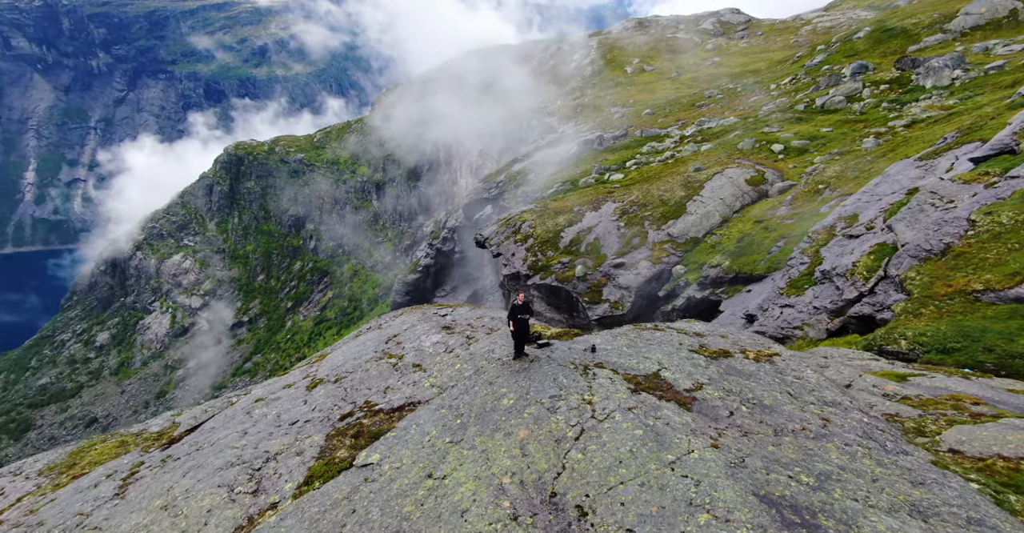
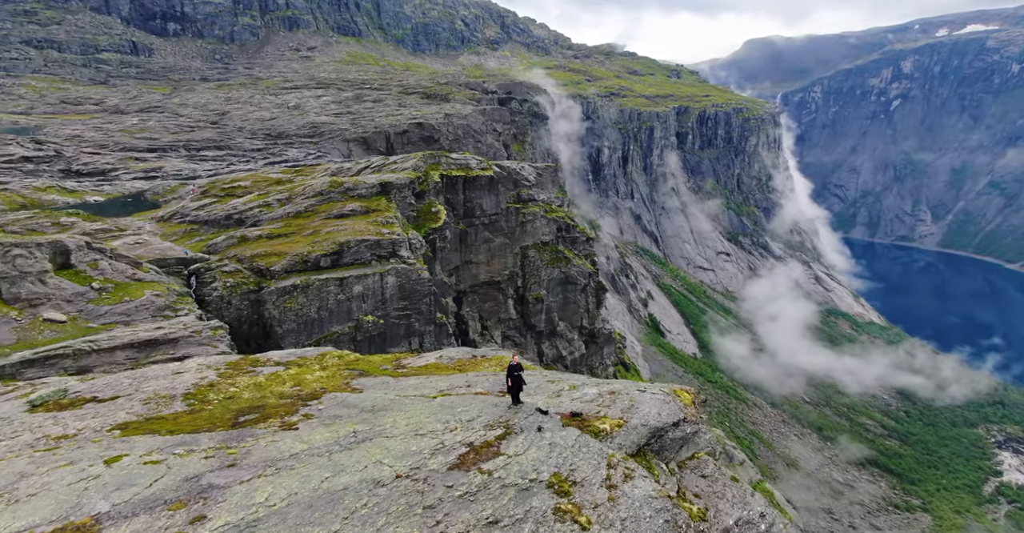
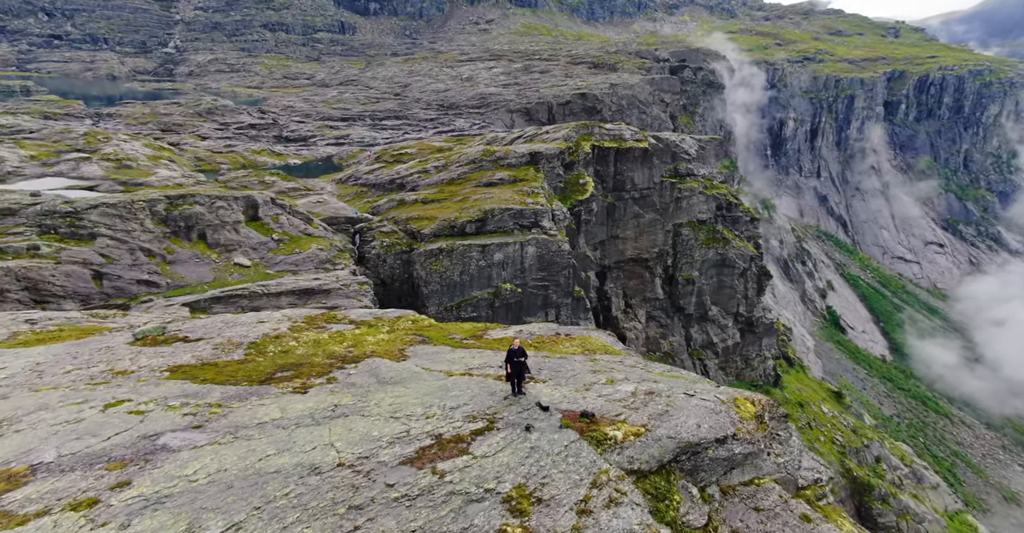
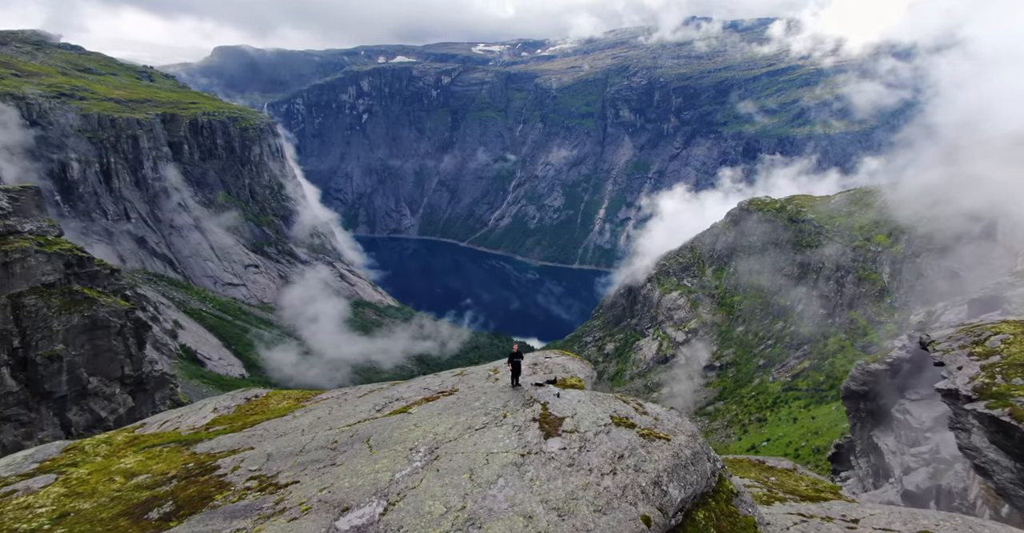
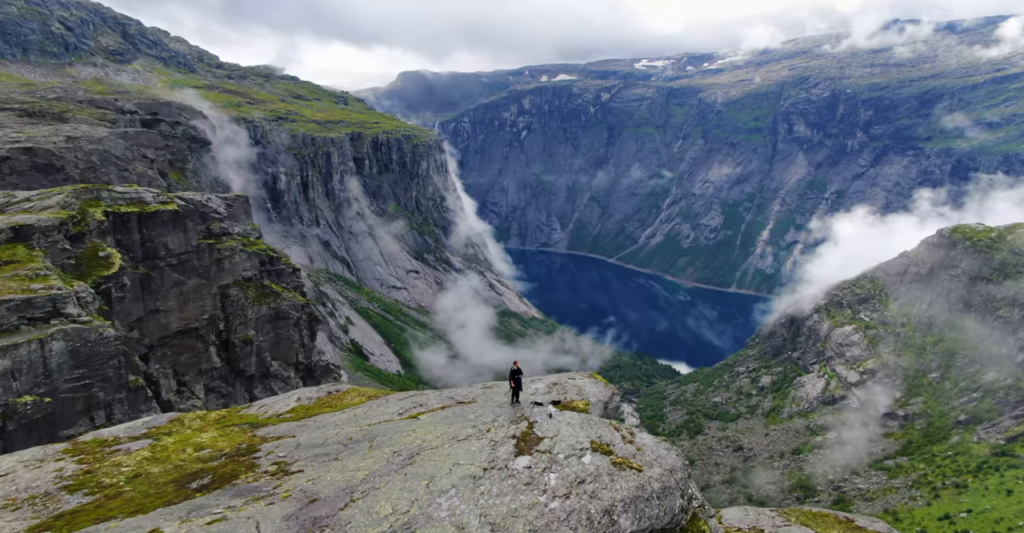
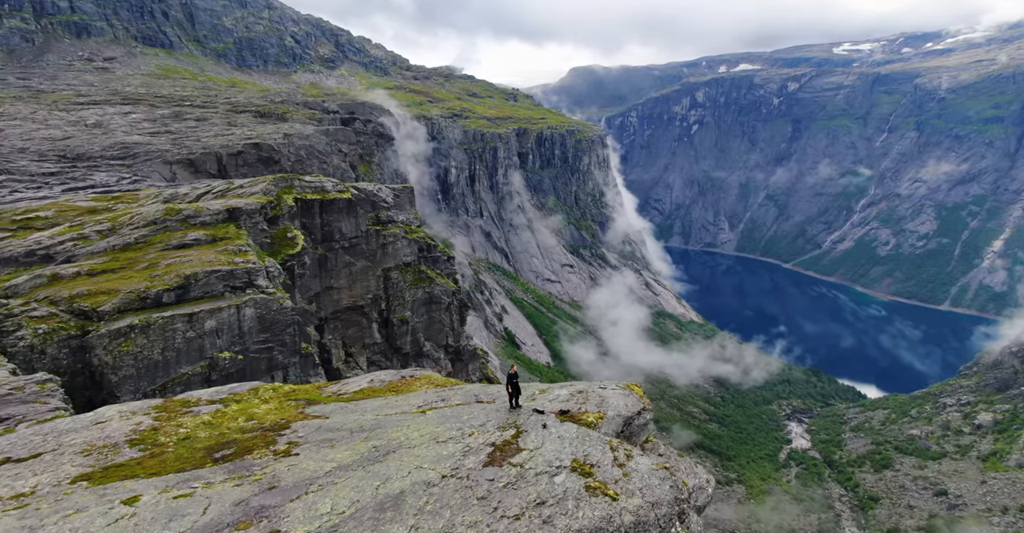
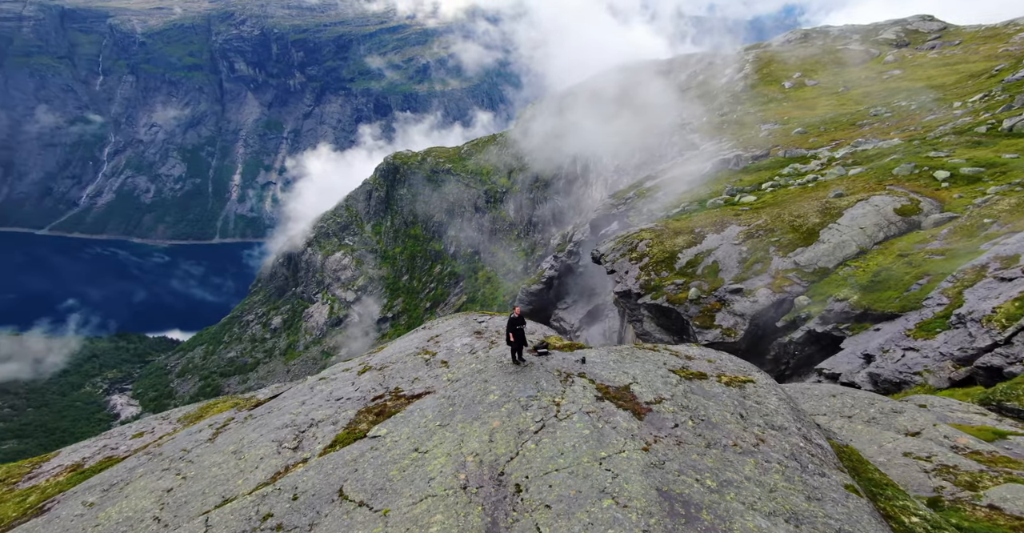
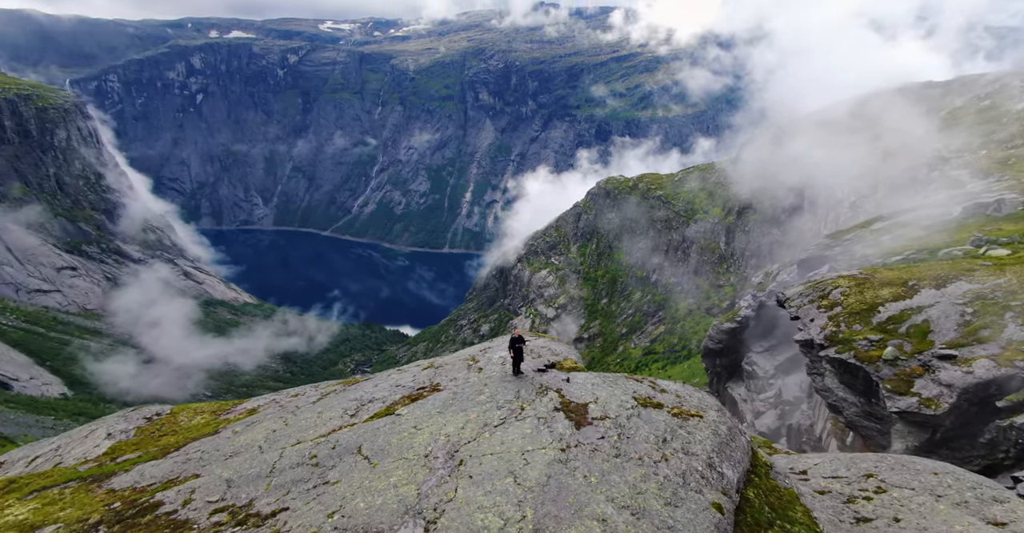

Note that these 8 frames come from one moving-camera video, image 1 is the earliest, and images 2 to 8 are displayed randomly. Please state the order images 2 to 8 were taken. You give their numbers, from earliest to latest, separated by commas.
7, 8, 4, 5, 6, 2, 3
